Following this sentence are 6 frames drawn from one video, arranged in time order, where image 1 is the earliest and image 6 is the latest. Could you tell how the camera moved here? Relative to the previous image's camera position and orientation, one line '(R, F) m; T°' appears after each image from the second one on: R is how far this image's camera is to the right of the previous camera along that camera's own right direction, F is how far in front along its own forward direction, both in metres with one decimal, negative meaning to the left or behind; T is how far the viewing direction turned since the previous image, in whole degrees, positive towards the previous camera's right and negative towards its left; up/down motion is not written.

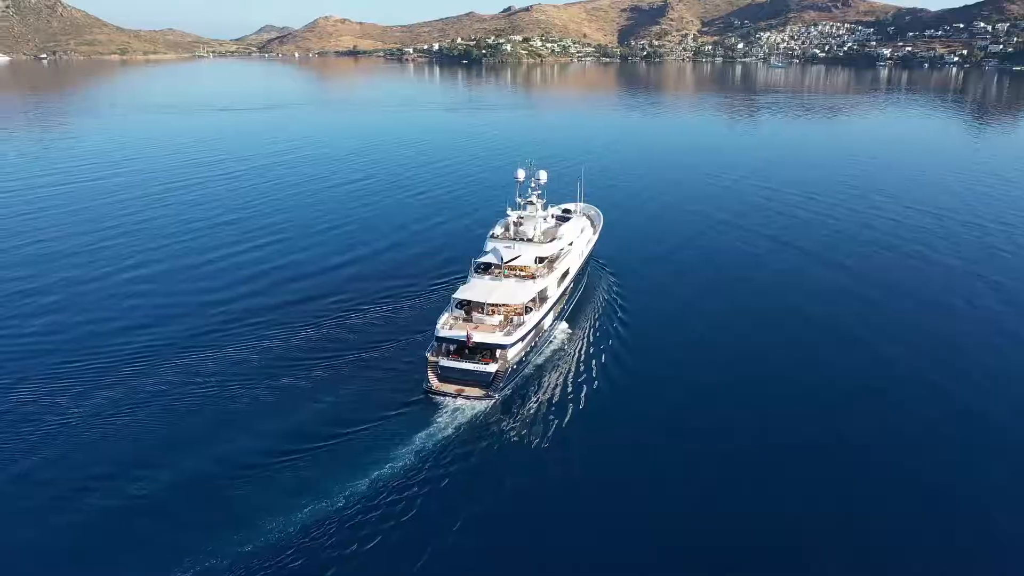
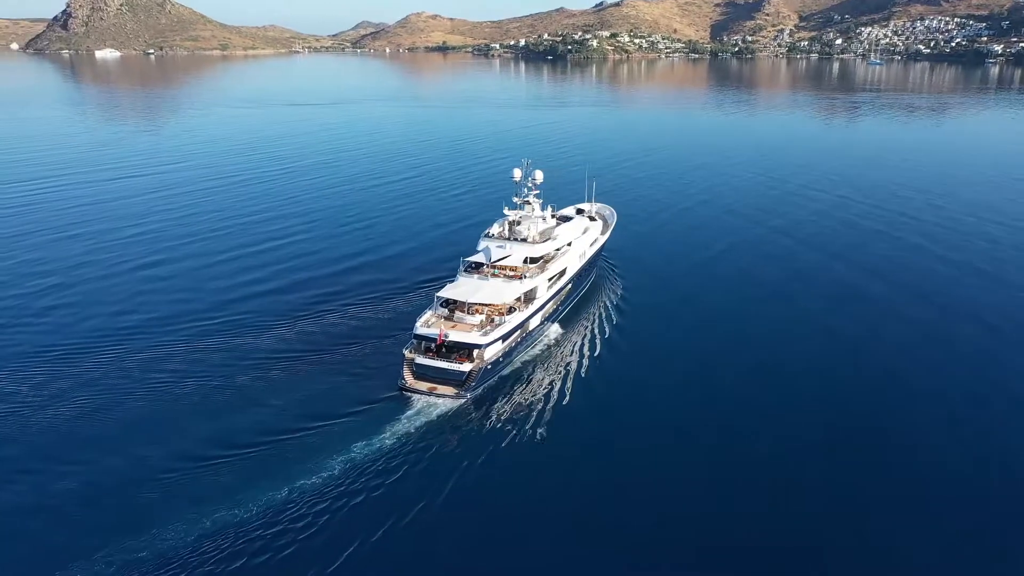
(+2.1, +0.5) m; -3°
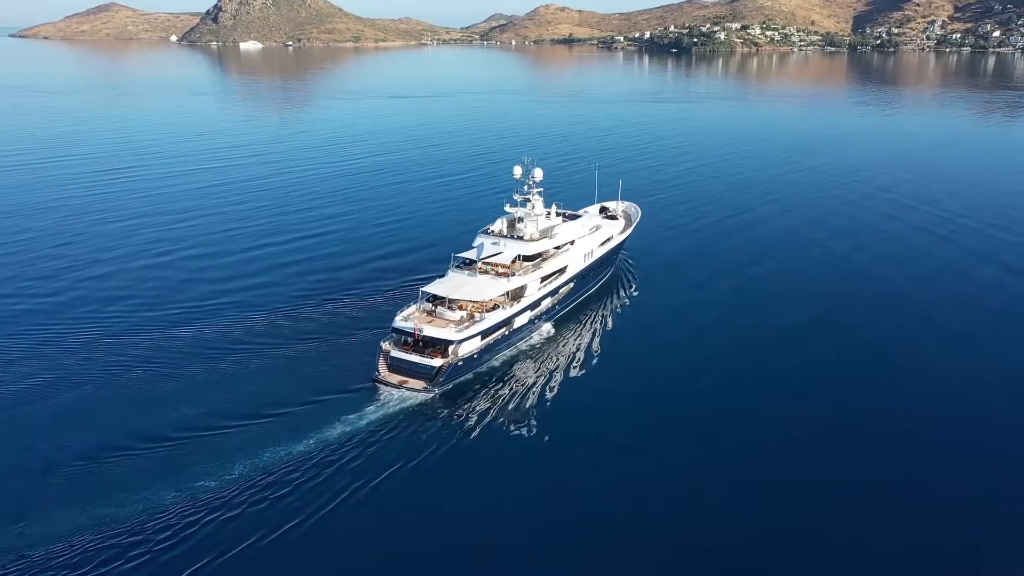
(+3.1, +0.2) m; -5°
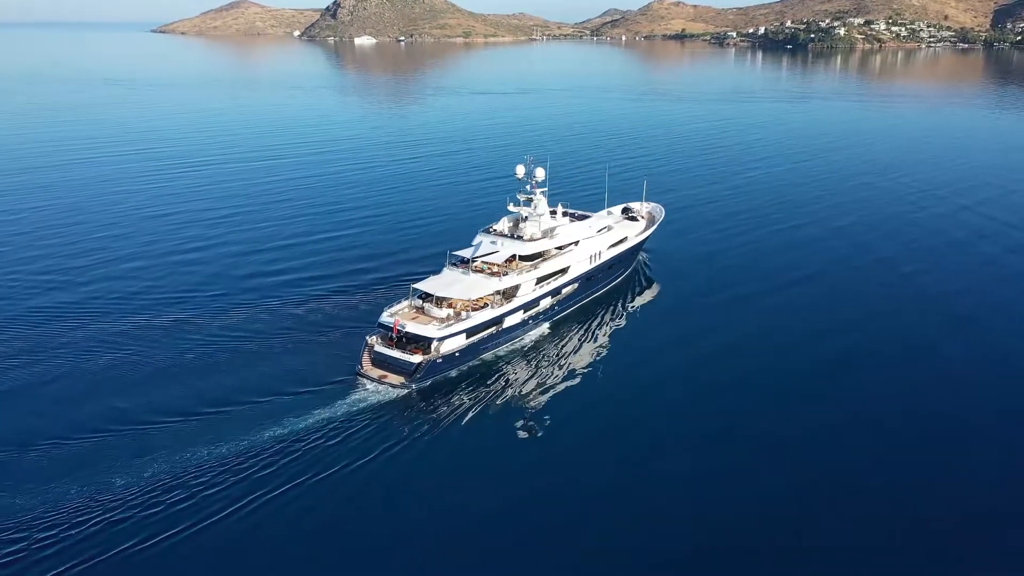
(+2.7, 0.0) m; -4°
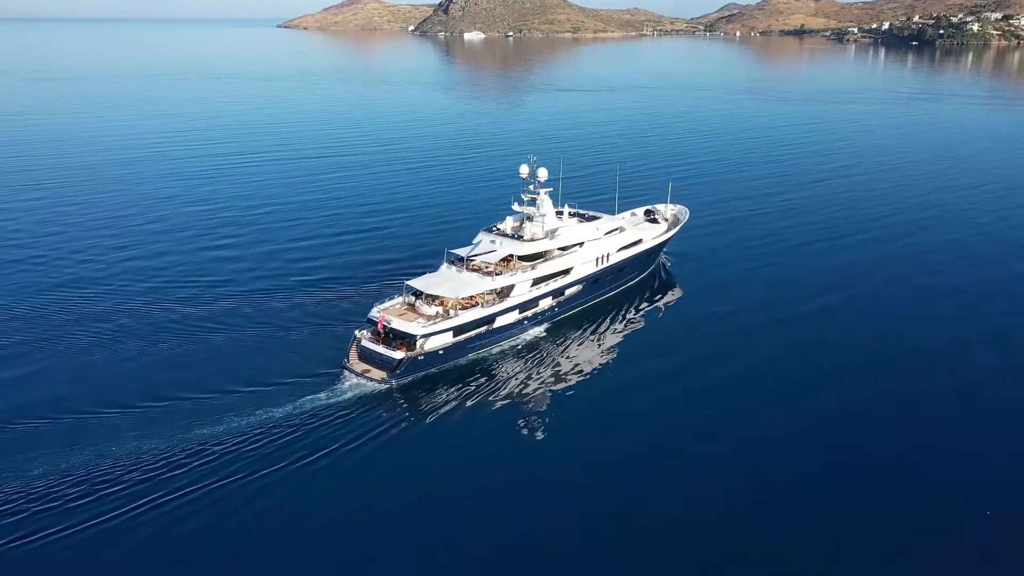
(+2.6, +0.1) m; -4°
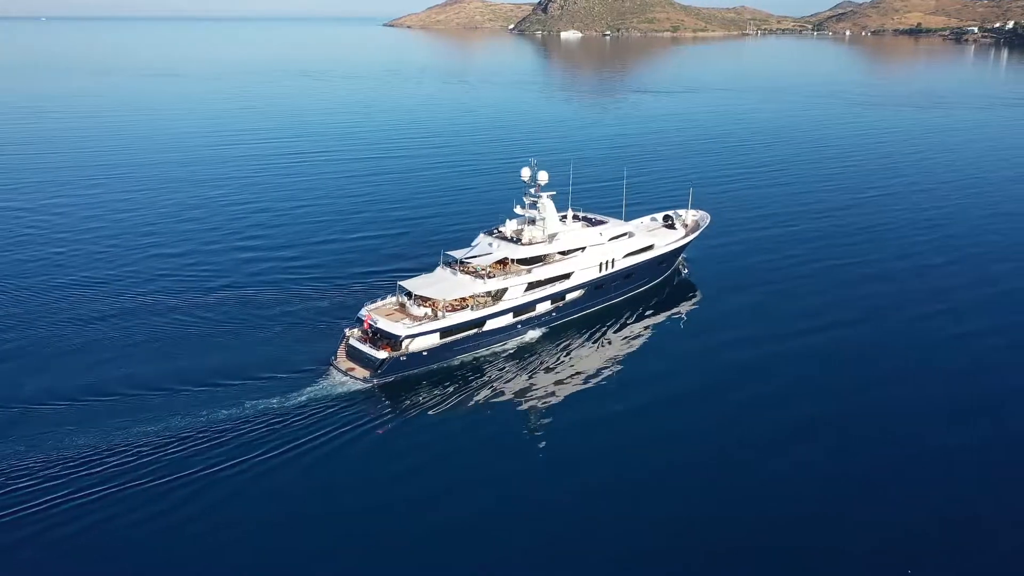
(+2.2, +0.3) m; -3°
